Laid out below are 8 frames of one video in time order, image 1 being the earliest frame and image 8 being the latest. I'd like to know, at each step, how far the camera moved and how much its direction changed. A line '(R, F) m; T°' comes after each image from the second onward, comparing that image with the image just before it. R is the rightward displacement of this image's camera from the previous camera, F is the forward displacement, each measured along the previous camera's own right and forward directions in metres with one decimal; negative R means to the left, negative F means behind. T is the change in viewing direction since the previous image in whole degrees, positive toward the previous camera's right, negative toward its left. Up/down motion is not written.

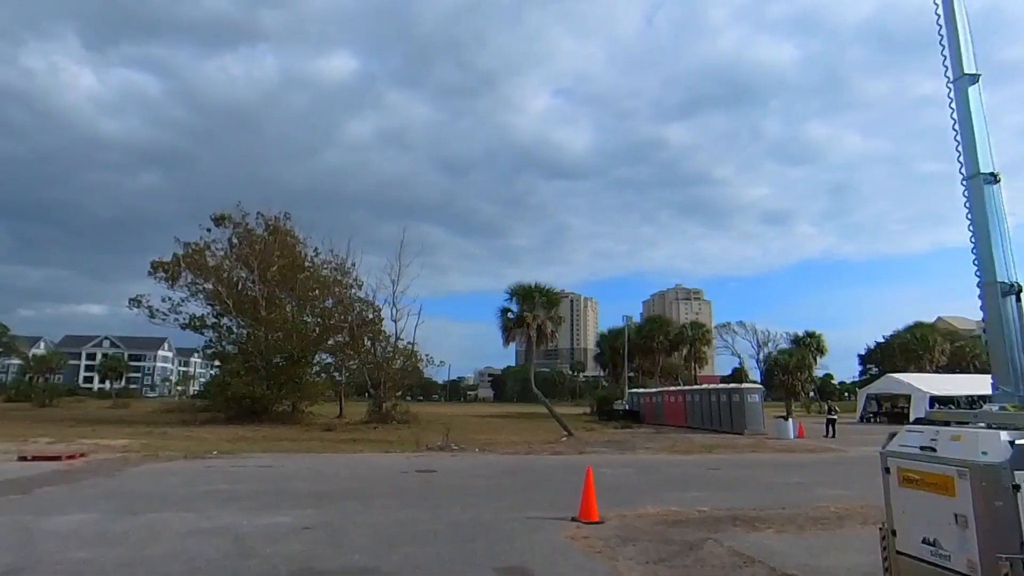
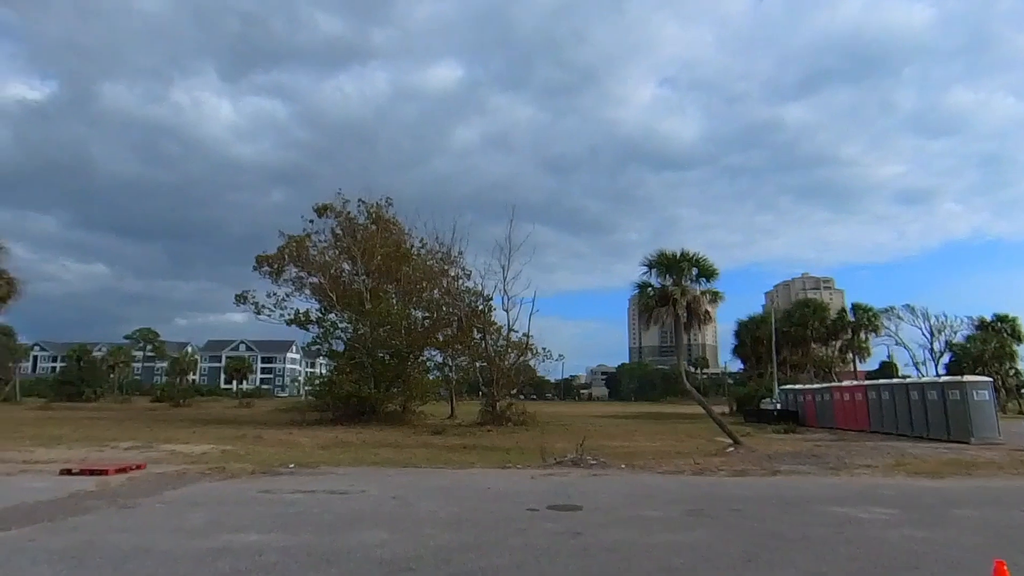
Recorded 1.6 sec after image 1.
(-1.2, +6.0) m; -10°
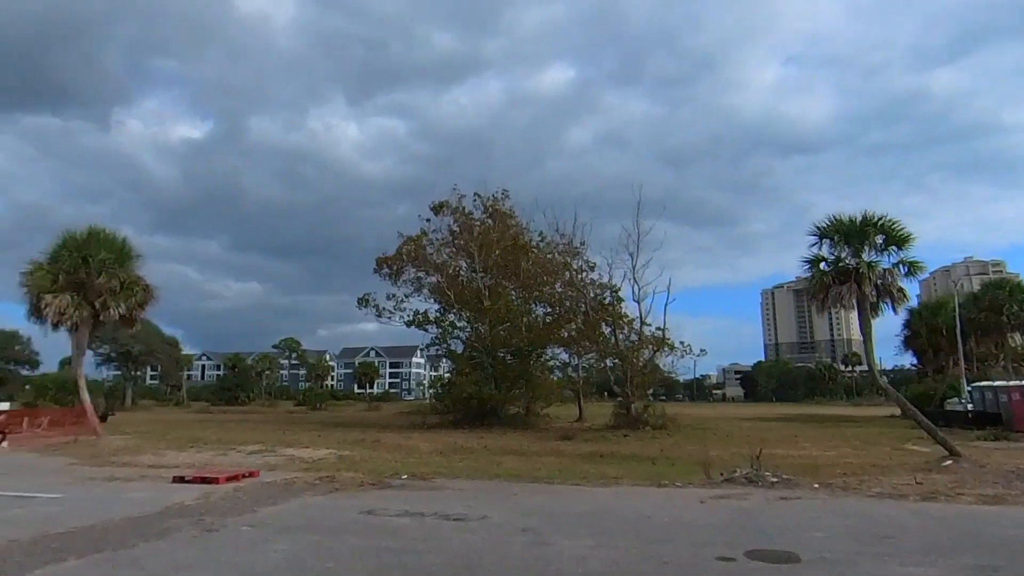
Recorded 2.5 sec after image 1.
(-0.6, +3.0) m; -11°
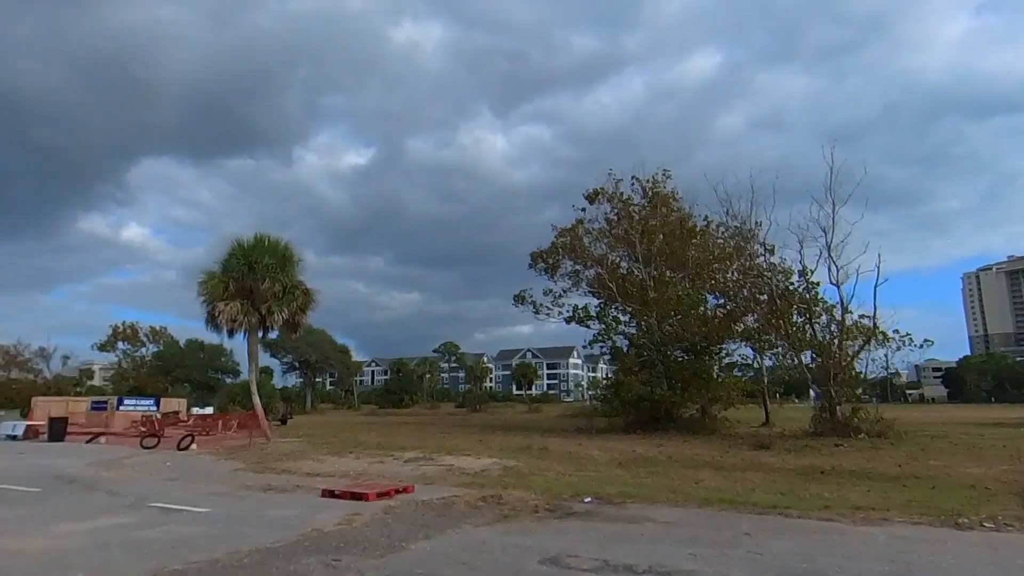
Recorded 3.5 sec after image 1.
(-0.9, +3.0) m; -14°
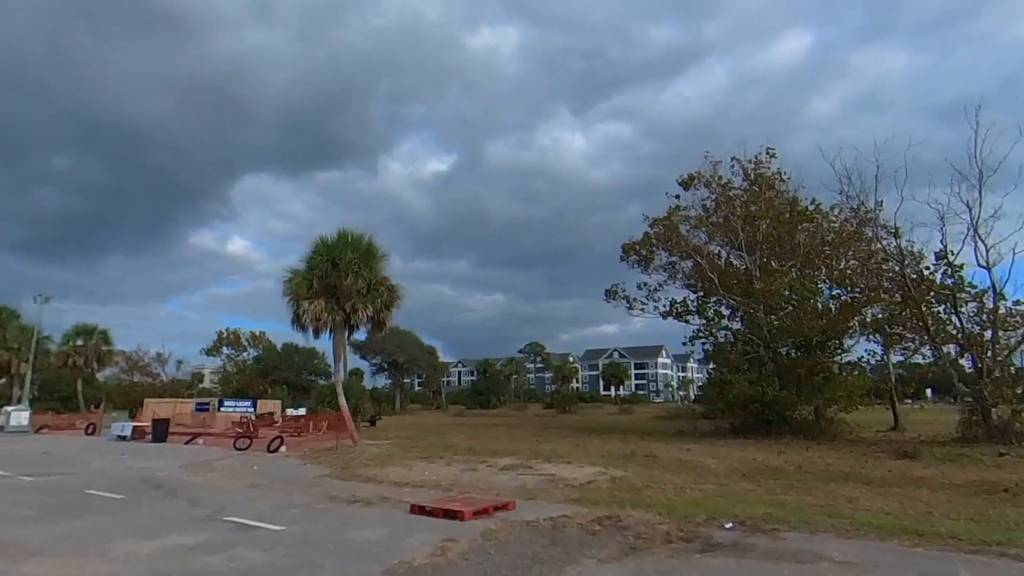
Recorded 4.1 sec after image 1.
(-0.5, +1.9) m; -7°
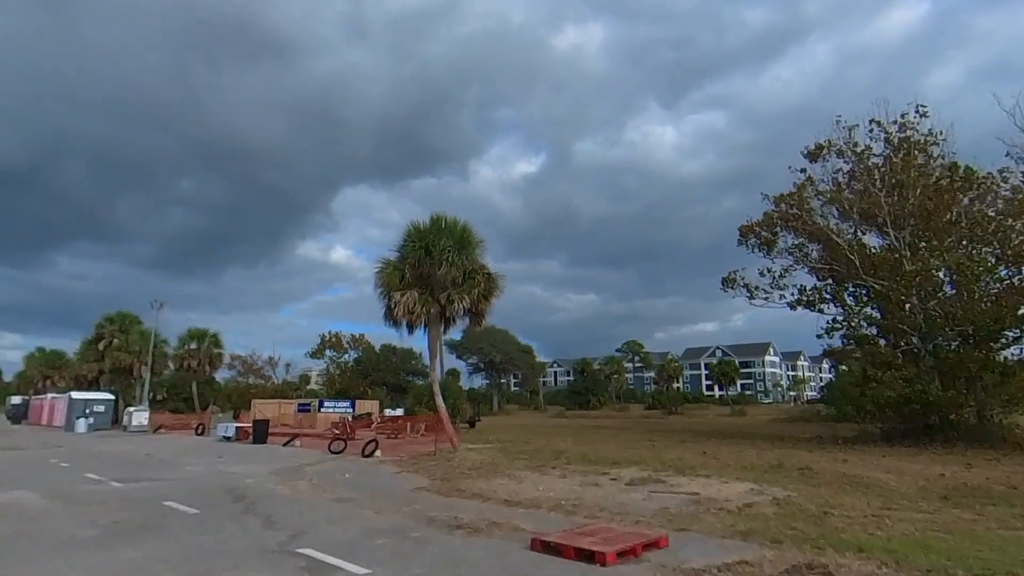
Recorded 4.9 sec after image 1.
(-0.7, +2.7) m; -8°
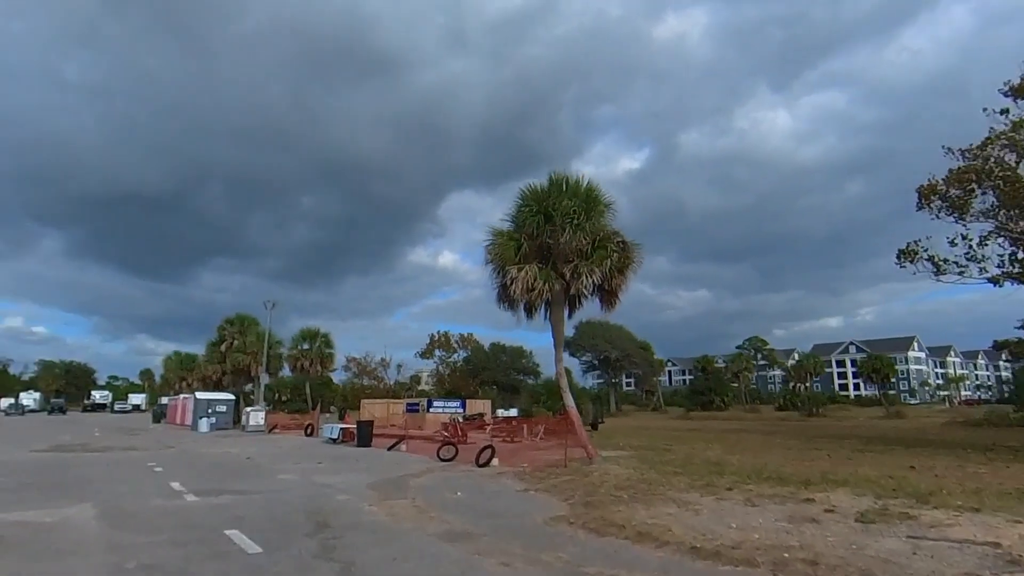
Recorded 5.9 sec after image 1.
(-1.0, +3.9) m; -9°
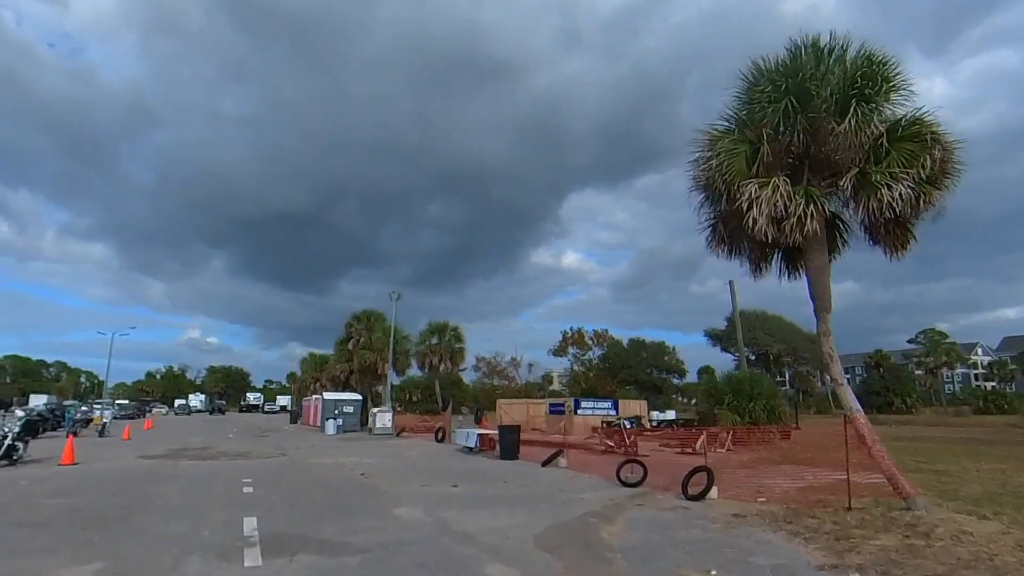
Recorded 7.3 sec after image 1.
(-1.8, +5.8) m; -11°
